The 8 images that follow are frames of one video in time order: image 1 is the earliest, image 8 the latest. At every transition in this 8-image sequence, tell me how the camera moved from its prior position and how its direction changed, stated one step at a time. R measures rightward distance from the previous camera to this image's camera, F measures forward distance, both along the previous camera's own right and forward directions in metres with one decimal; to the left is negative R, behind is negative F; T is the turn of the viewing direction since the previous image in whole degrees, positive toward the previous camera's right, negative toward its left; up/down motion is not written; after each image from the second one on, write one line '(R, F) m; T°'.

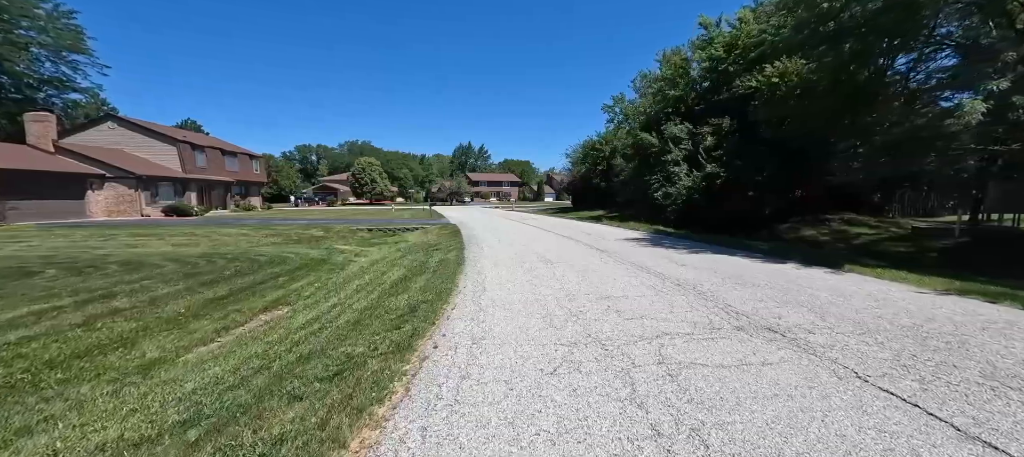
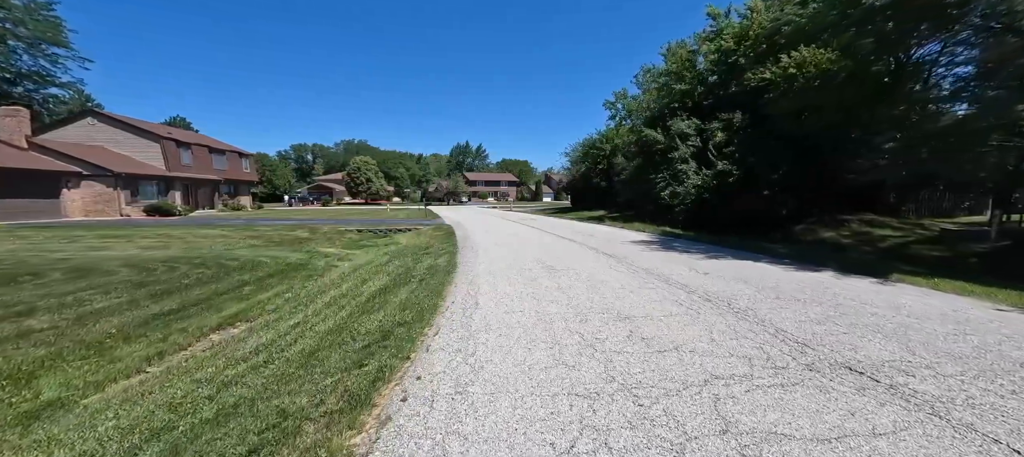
(0.0, +1.2) m; 0°
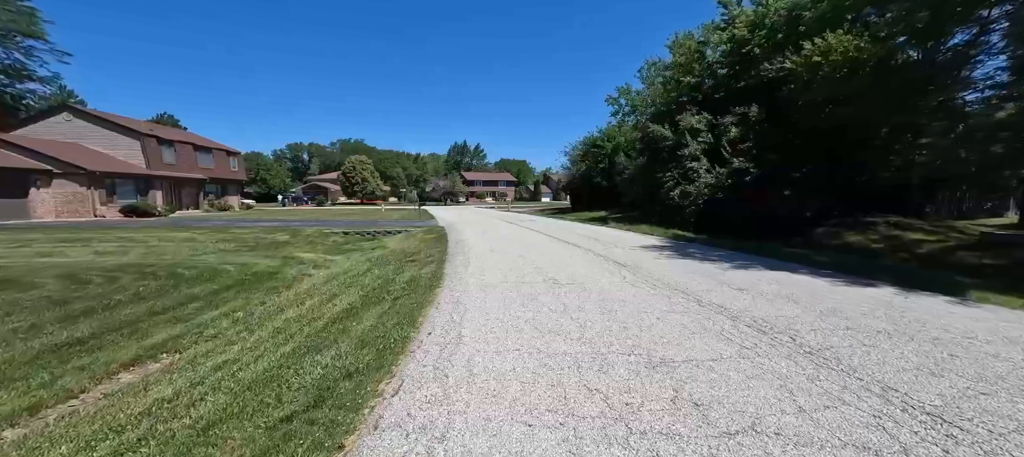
(0.0, +1.4) m; 0°
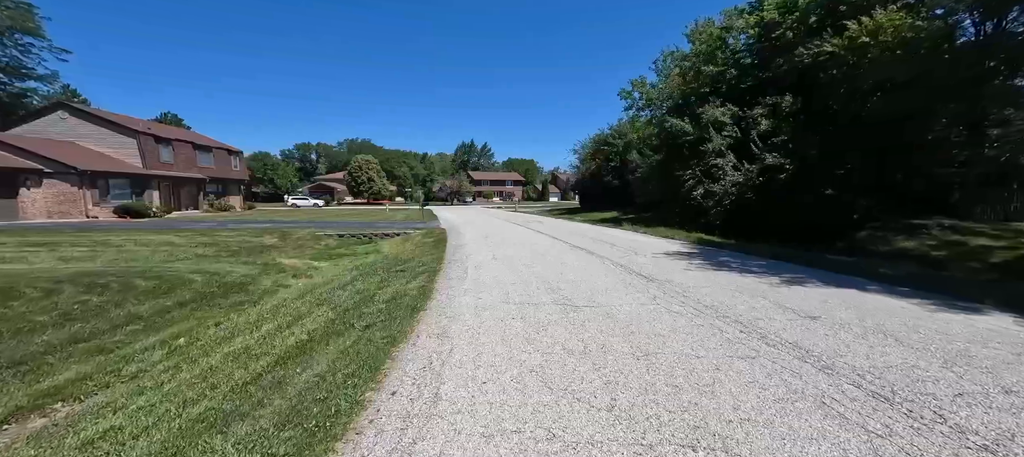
(+0.1, +1.4) m; -1°
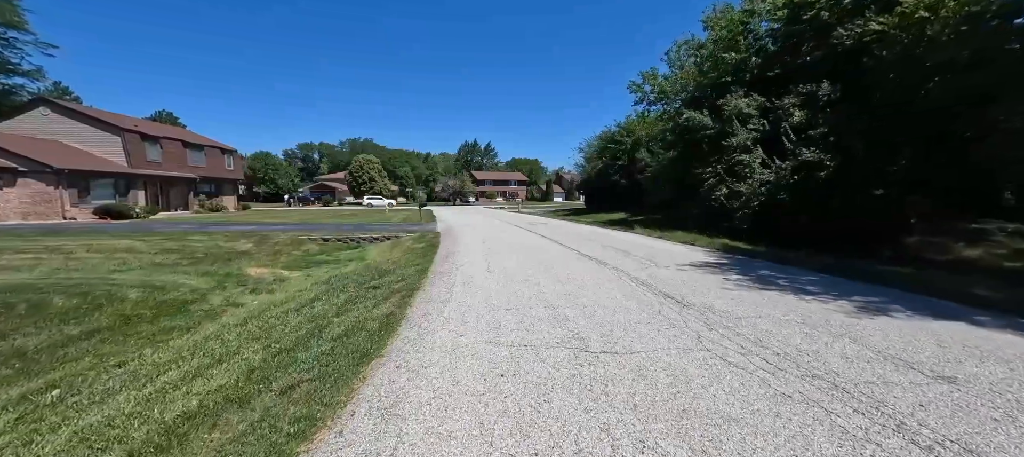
(+0.1, +1.6) m; -1°
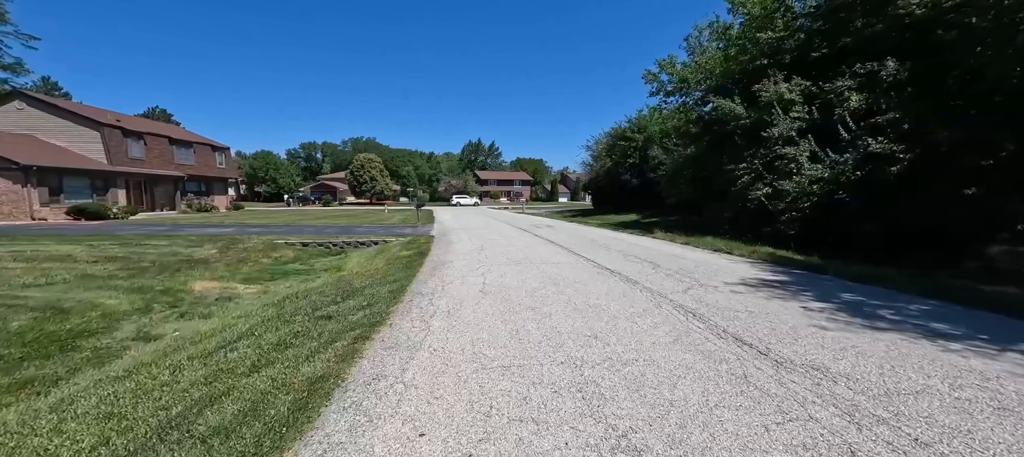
(0.0, +2.0) m; -1°
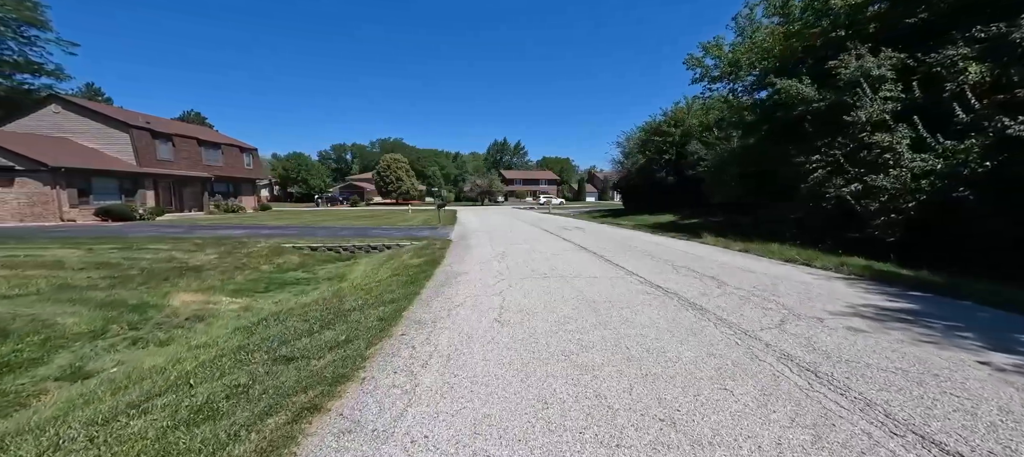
(0.0, +1.6) m; -4°
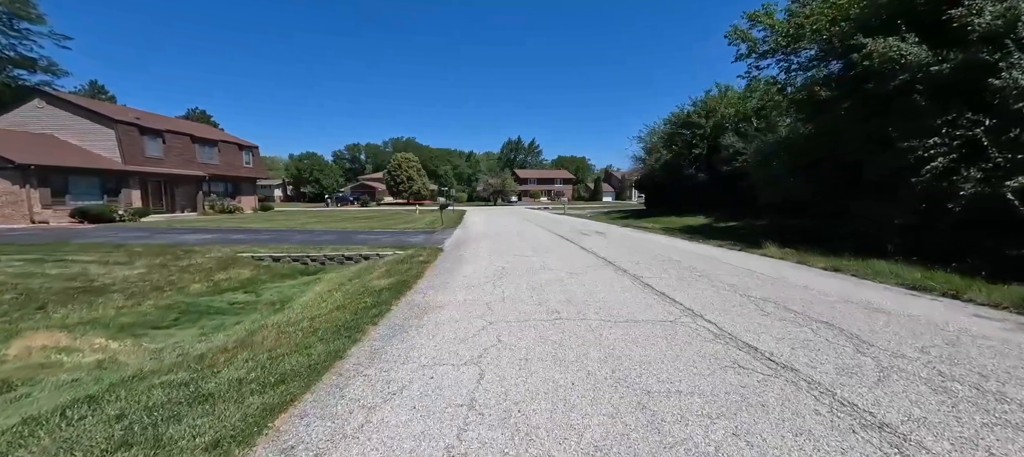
(+0.3, +2.7) m; -2°
